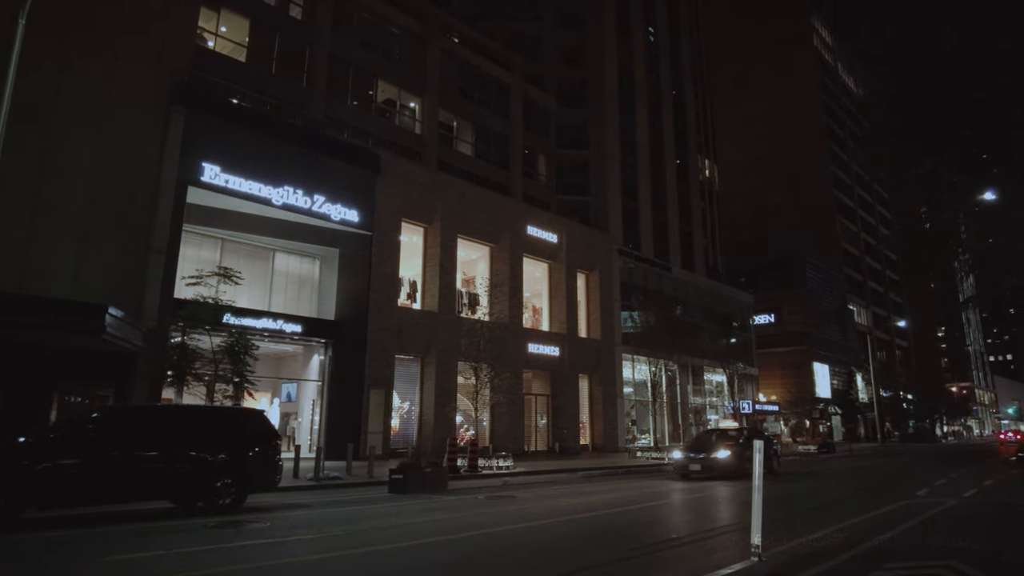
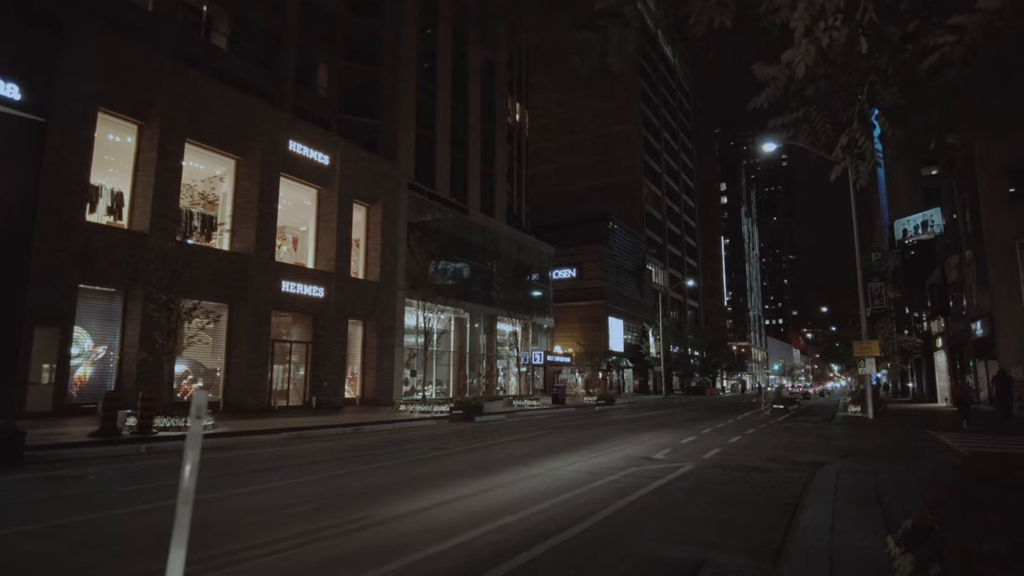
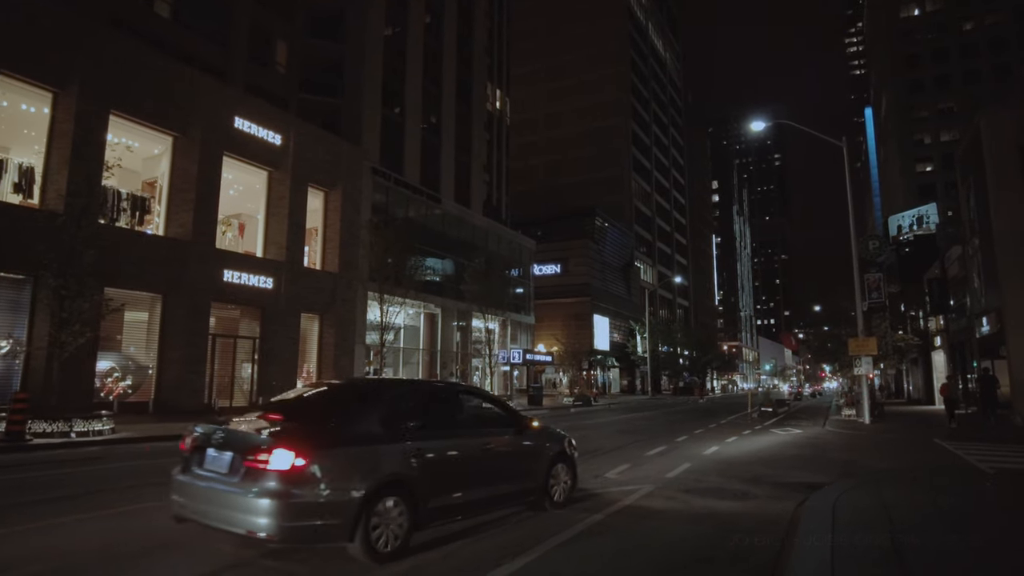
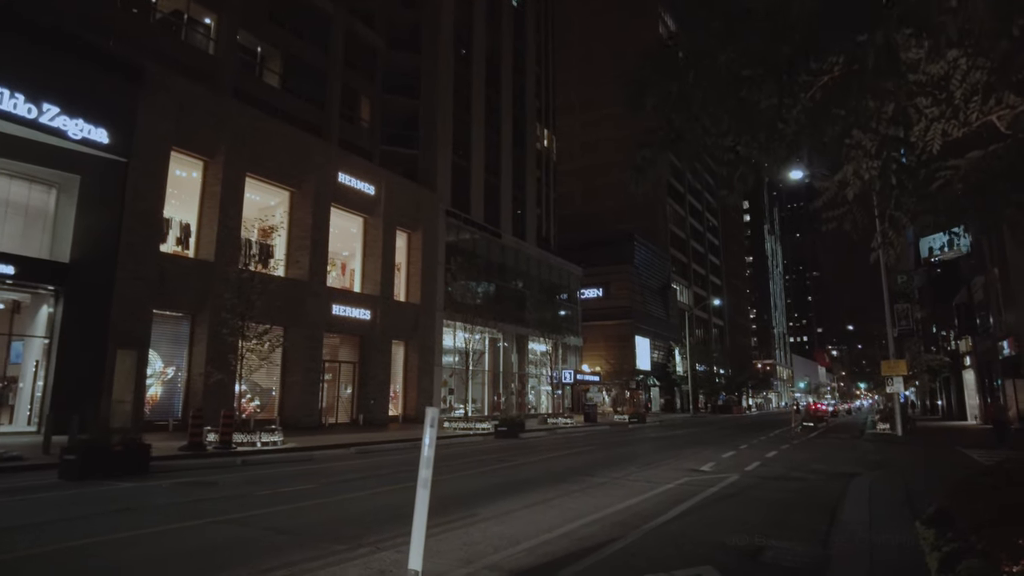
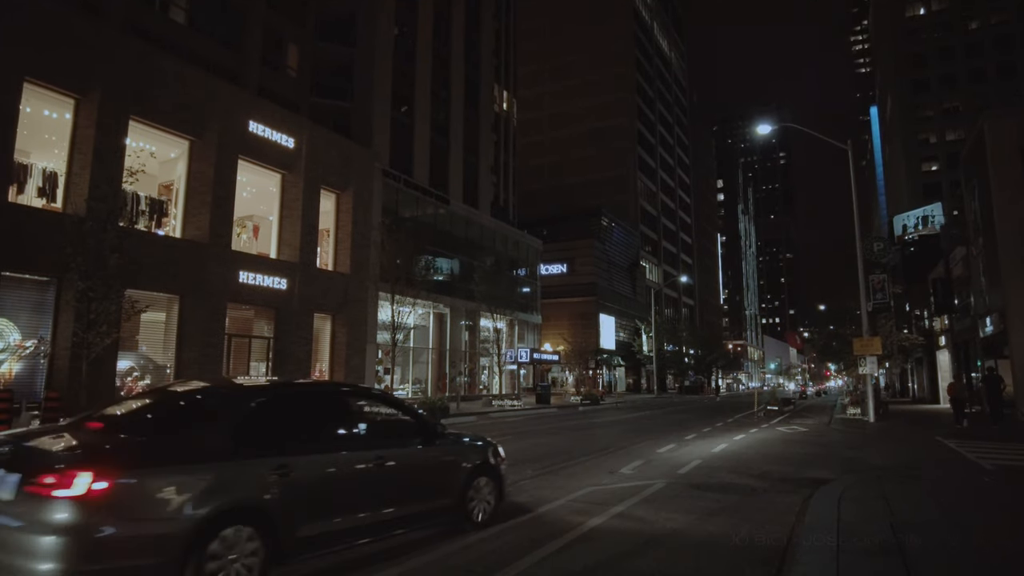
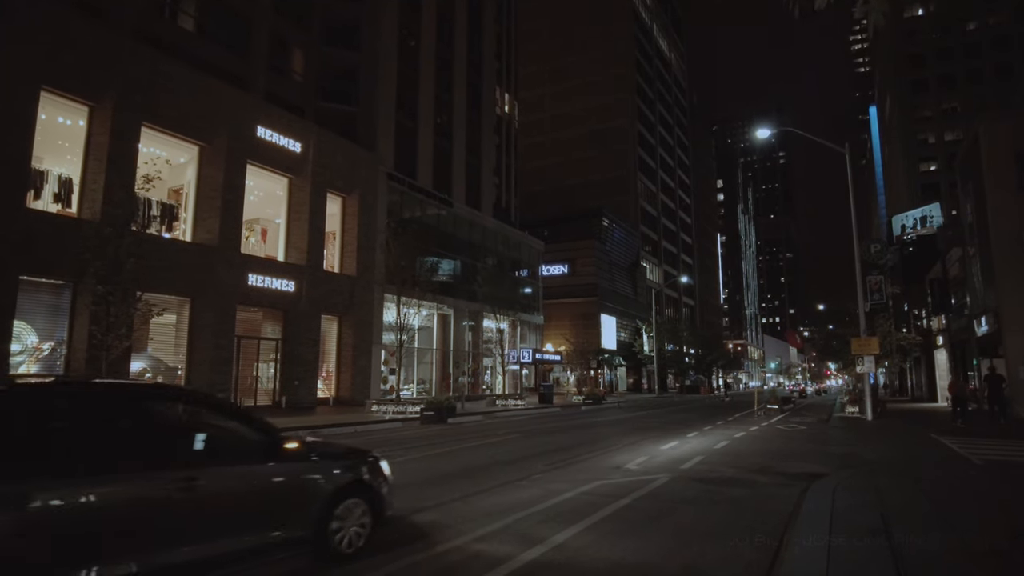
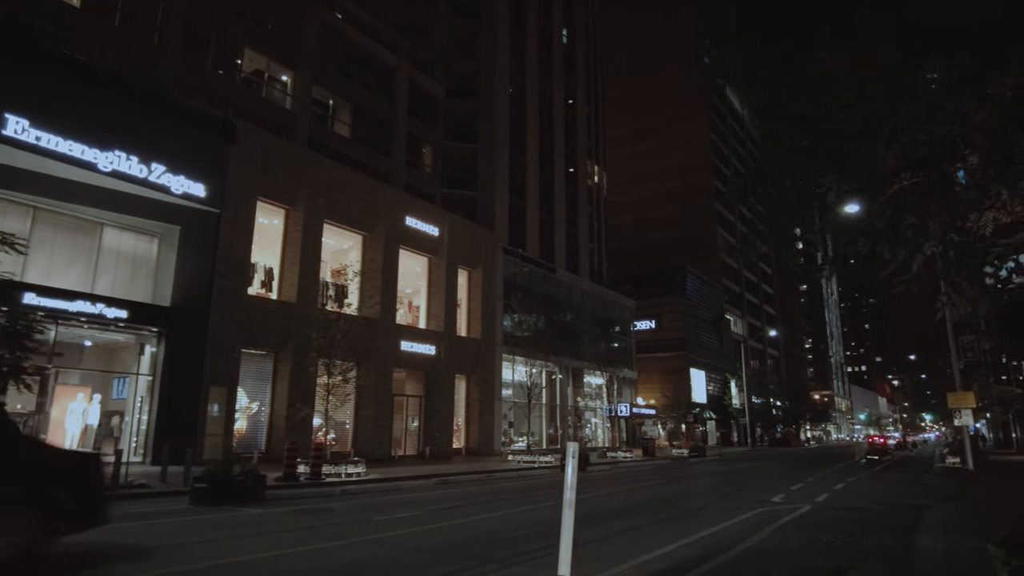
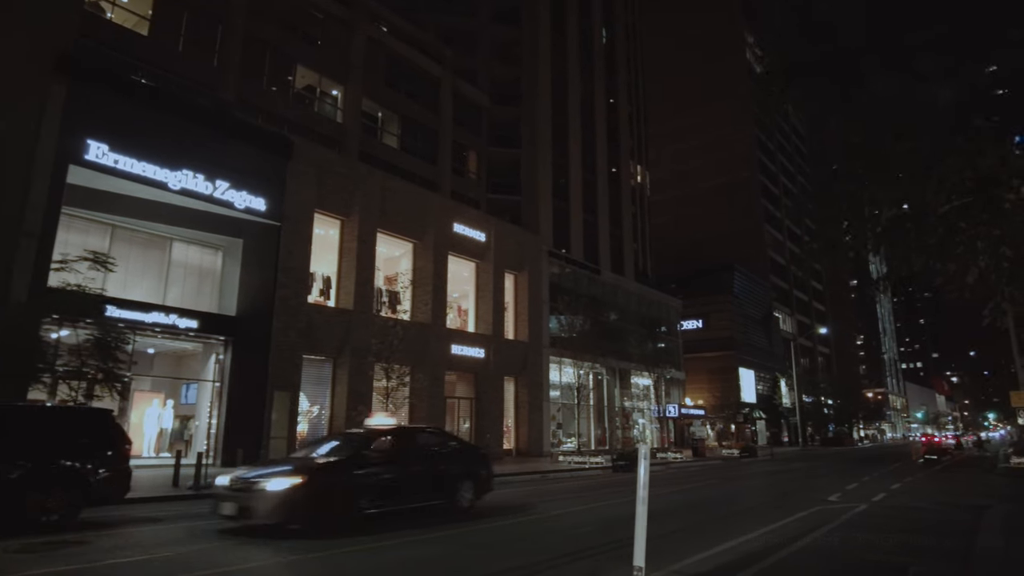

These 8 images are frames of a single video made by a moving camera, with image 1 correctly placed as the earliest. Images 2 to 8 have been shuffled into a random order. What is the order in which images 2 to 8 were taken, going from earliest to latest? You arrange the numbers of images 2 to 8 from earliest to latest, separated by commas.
8, 7, 4, 2, 6, 5, 3
